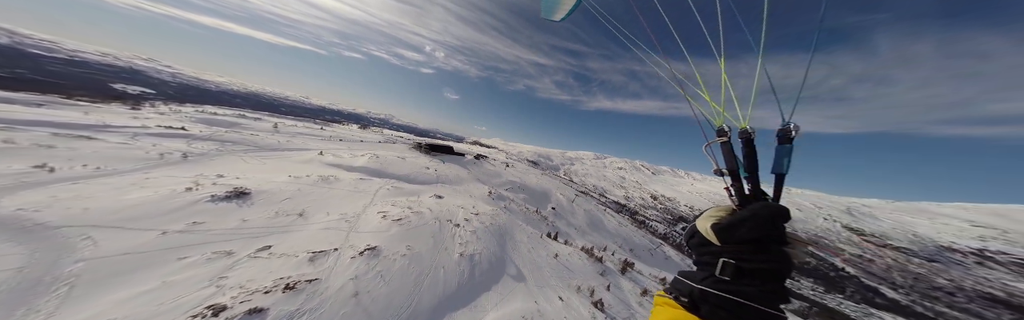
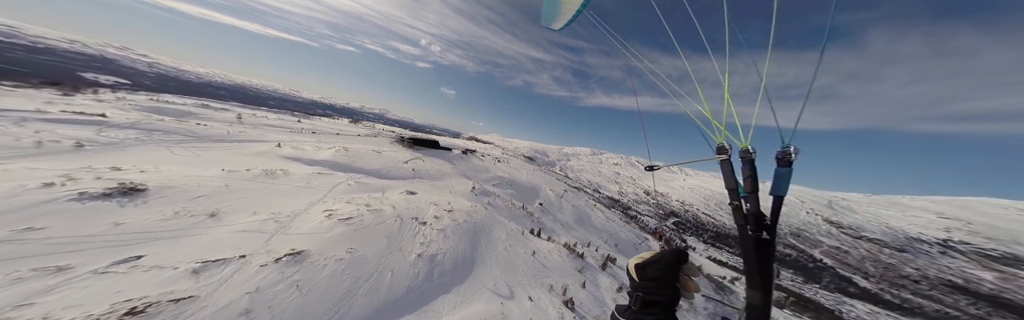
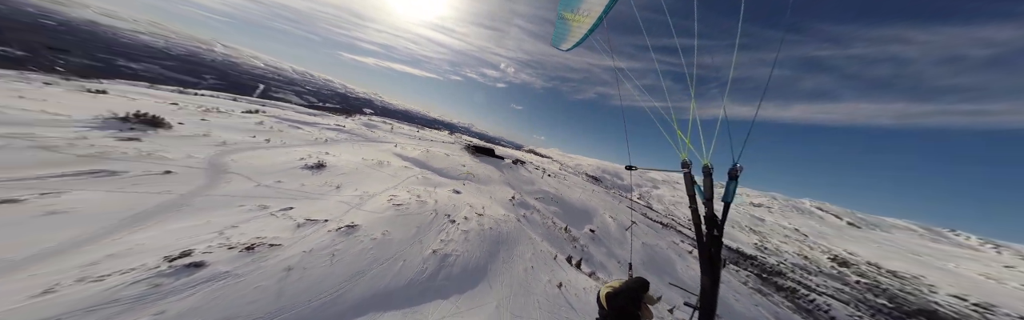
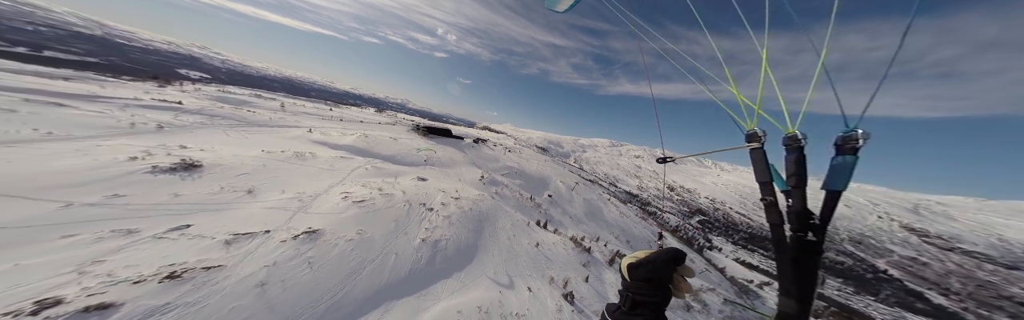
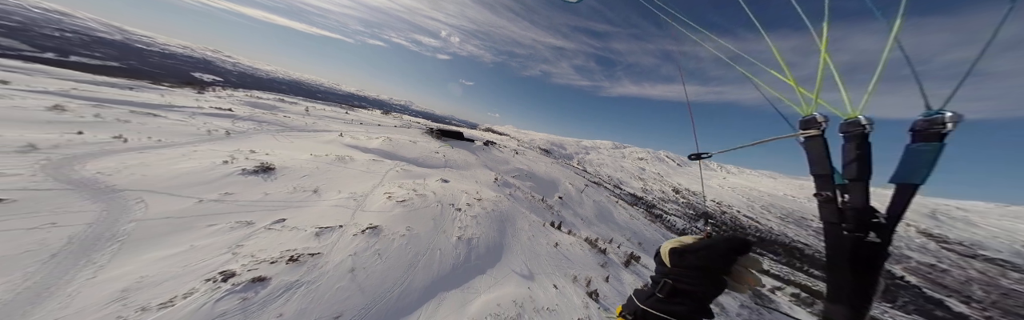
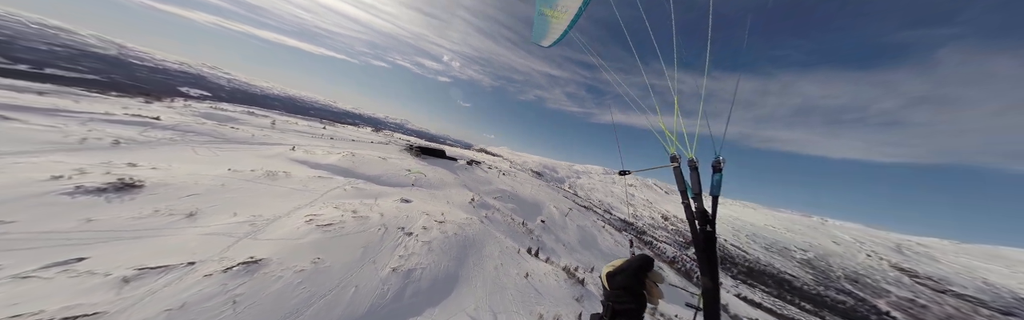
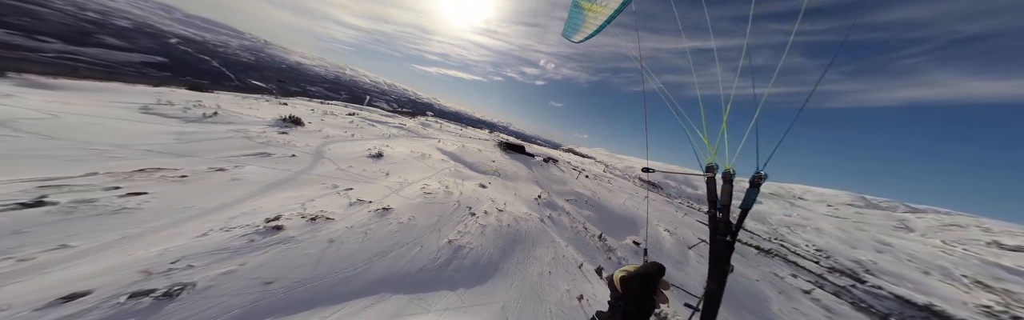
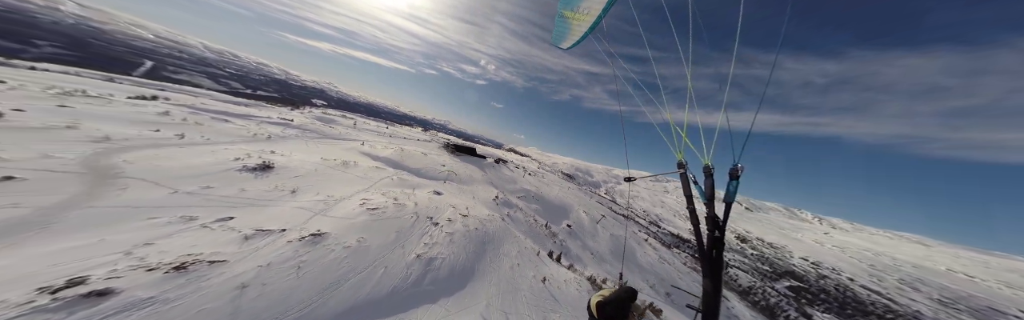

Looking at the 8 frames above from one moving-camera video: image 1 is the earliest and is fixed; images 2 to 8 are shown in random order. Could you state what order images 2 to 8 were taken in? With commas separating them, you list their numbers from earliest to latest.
5, 2, 4, 6, 8, 3, 7
